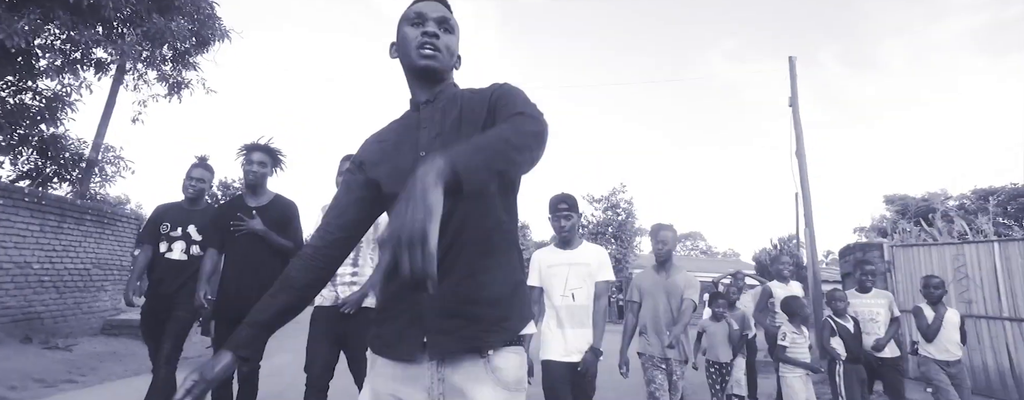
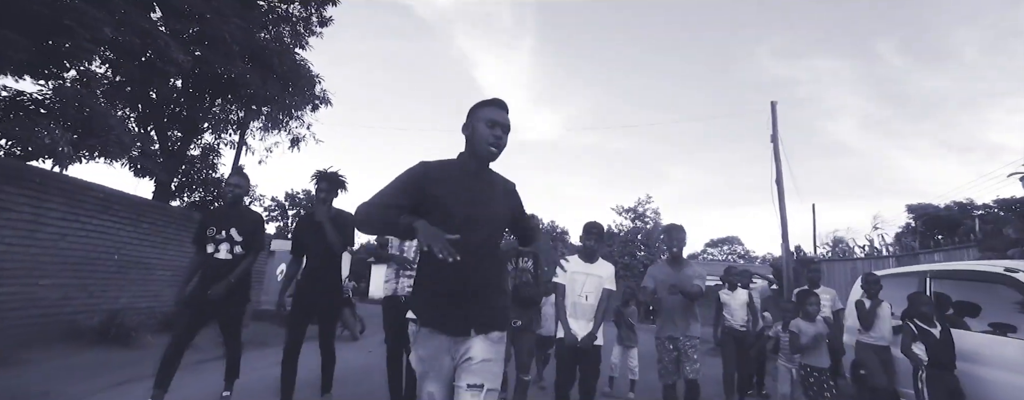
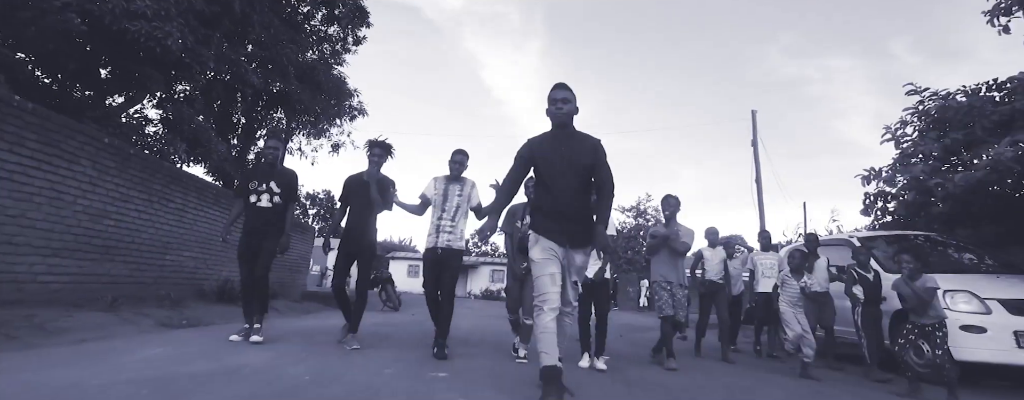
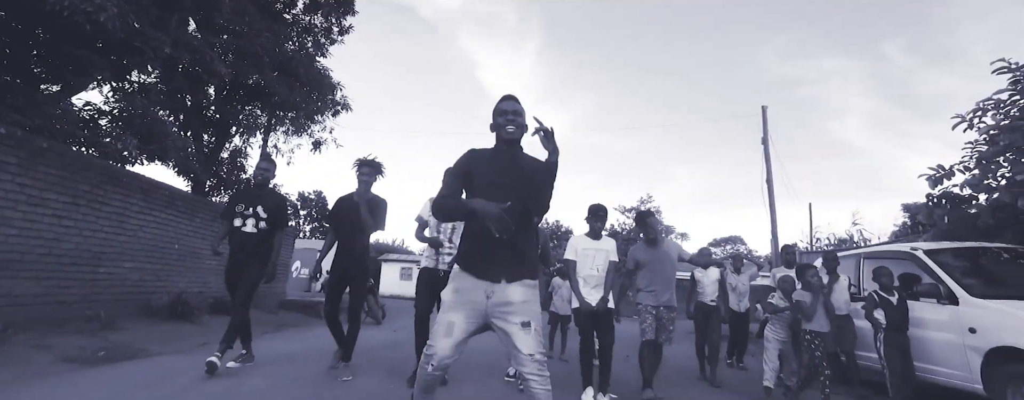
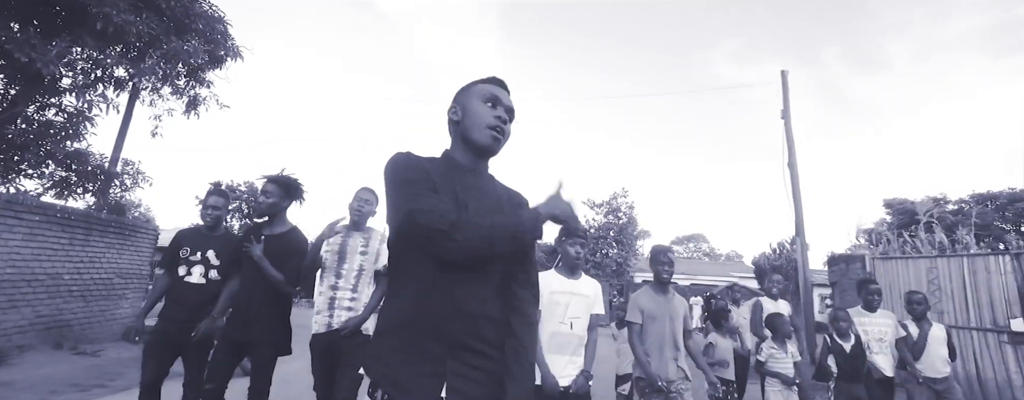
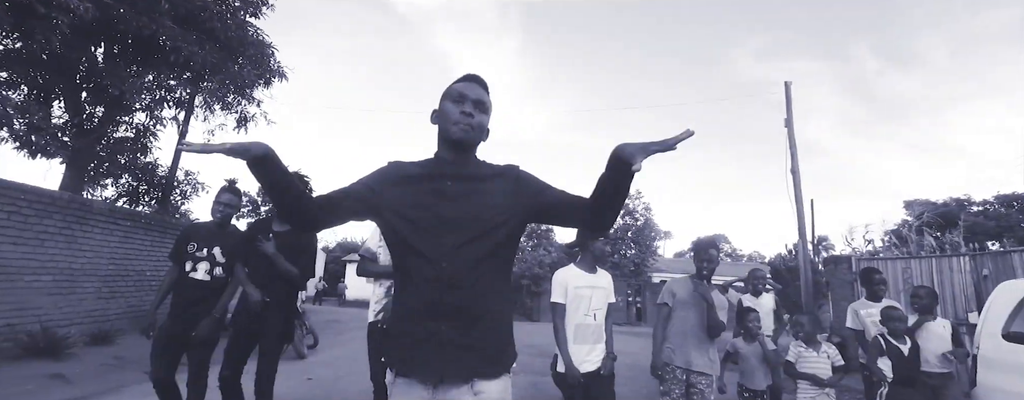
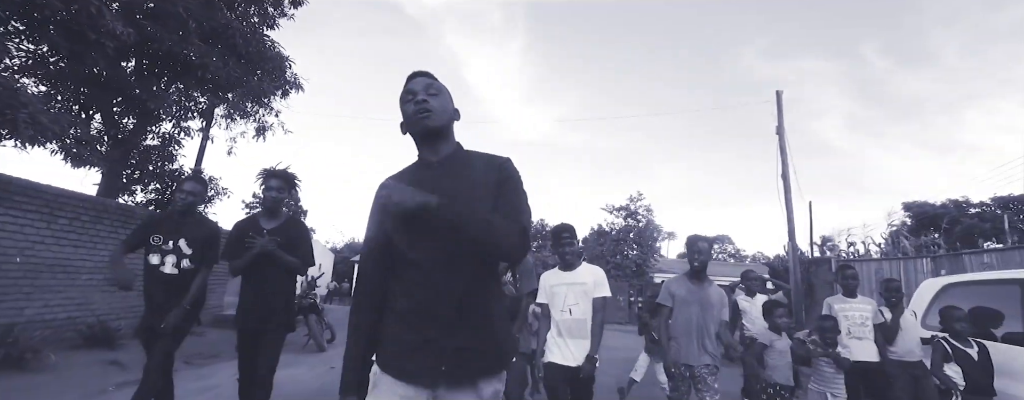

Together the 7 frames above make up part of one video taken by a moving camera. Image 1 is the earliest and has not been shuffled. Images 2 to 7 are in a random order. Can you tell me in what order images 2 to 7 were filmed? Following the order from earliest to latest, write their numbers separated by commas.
5, 6, 7, 2, 4, 3
